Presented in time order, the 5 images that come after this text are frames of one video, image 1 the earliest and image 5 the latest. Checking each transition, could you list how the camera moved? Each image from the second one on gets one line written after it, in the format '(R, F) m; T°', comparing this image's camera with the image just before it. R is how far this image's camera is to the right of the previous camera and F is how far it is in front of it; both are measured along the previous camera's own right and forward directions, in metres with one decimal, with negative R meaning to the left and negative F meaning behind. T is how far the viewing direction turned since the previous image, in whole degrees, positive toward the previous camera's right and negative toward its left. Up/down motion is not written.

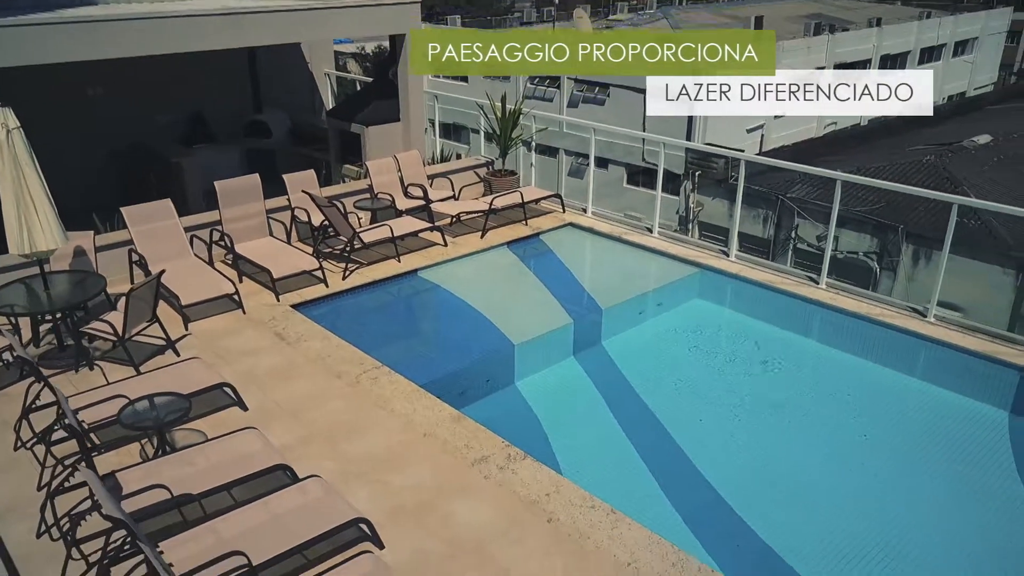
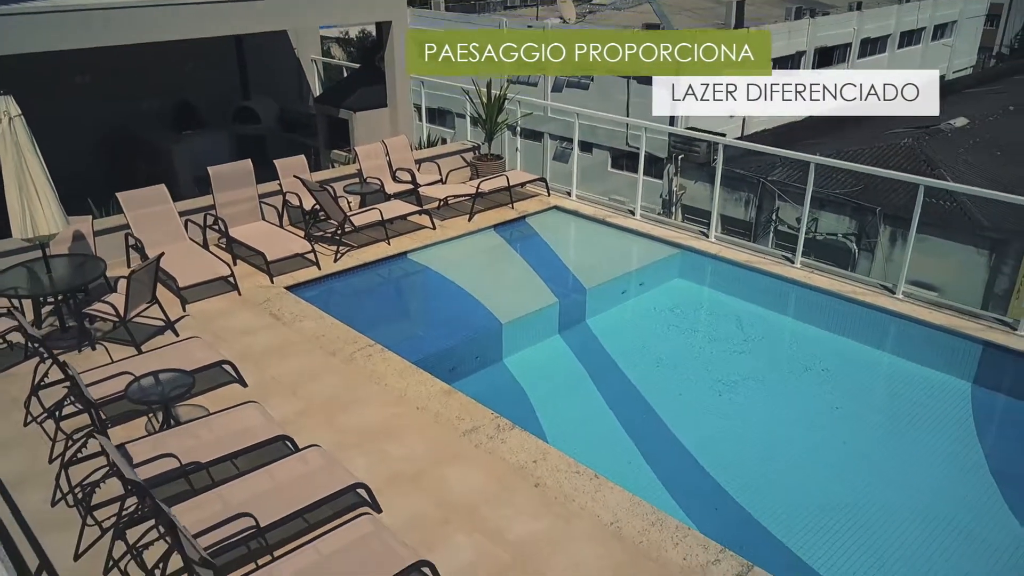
(0.0, -0.3) m; +1°
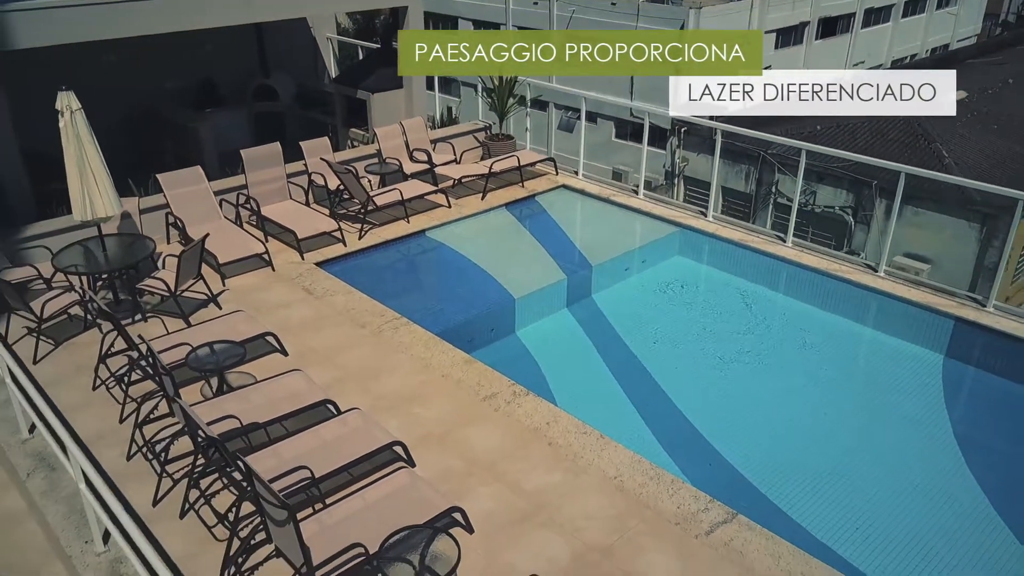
(-0.1, -0.6) m; 0°
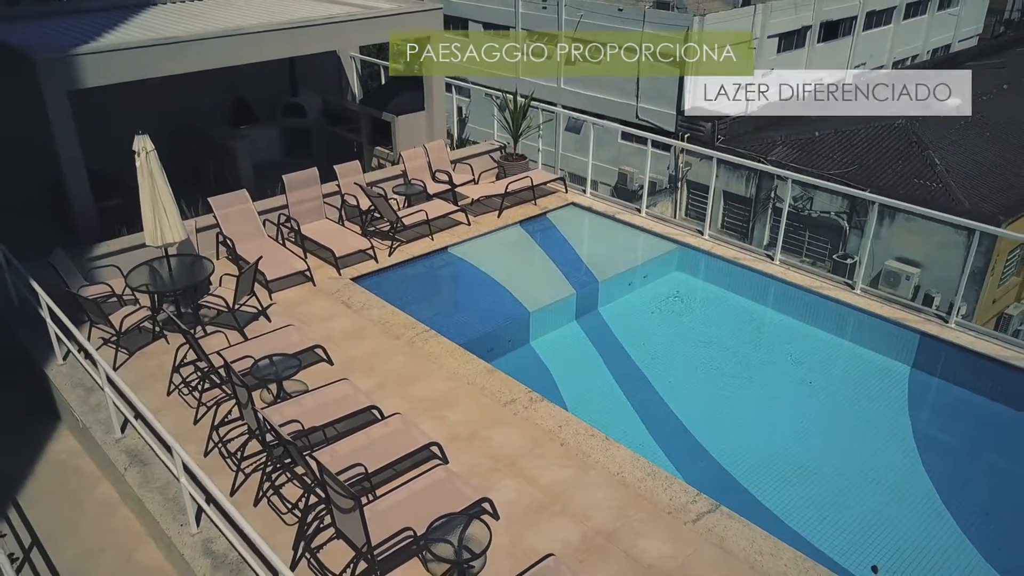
(-0.1, -1.0) m; 0°
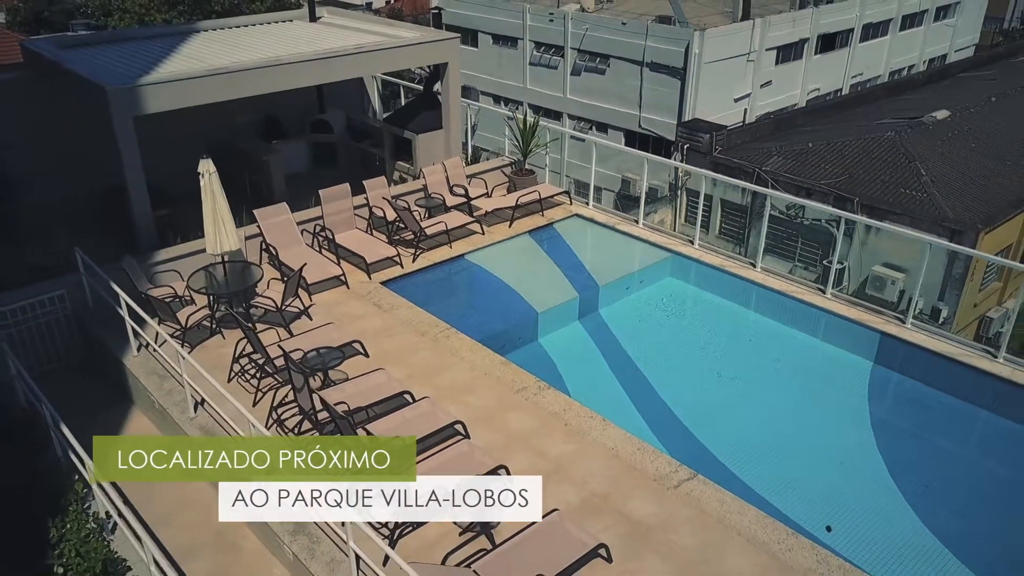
(-0.1, -1.2) m; 0°
